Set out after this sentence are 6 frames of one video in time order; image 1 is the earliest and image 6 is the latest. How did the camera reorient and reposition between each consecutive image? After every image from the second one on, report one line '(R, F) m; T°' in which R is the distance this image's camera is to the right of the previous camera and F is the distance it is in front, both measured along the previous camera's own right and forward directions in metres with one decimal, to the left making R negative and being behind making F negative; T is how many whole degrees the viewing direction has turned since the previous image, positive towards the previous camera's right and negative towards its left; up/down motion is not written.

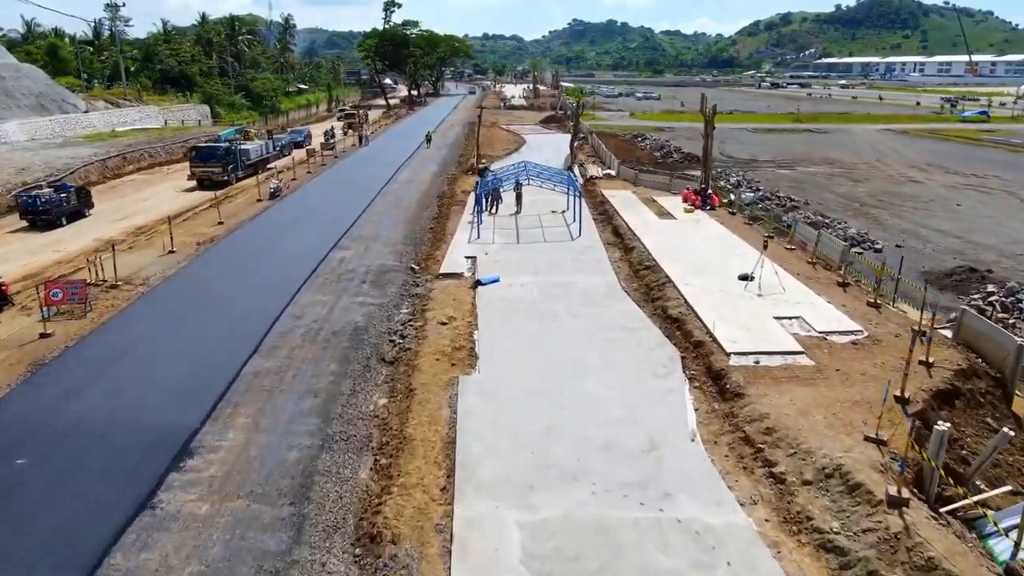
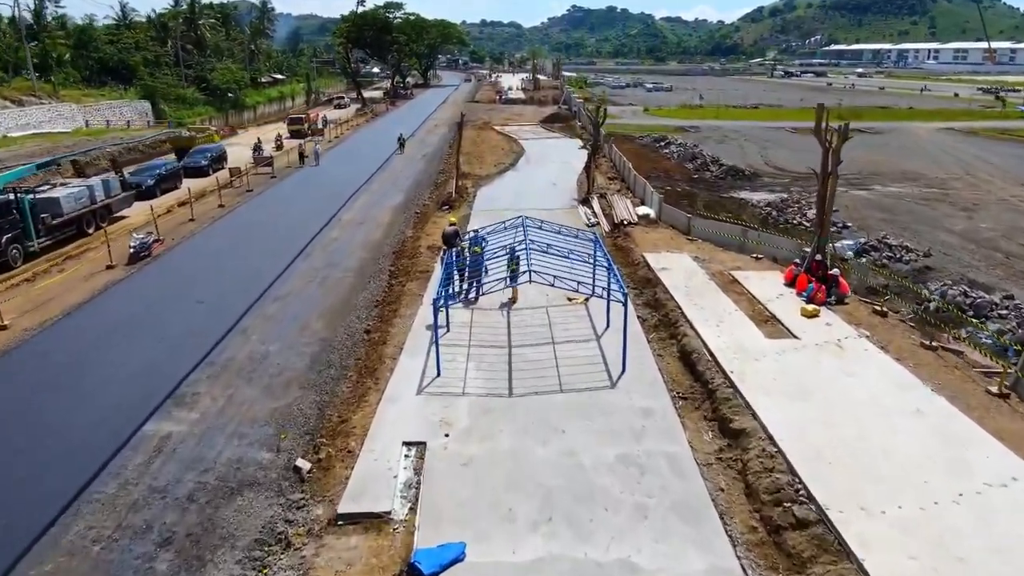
(+0.2, +10.2) m; 0°
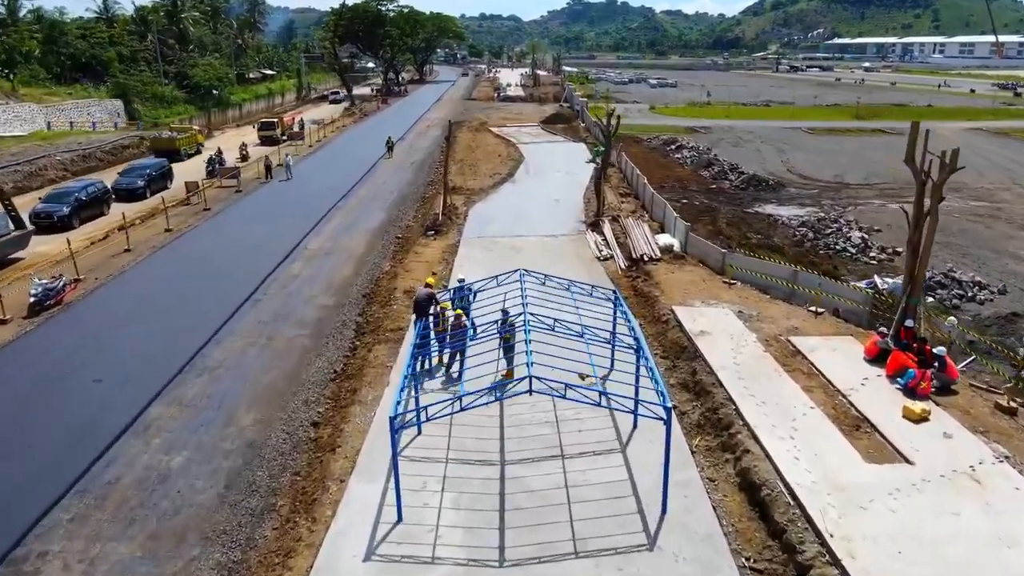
(+0.1, +3.8) m; 0°
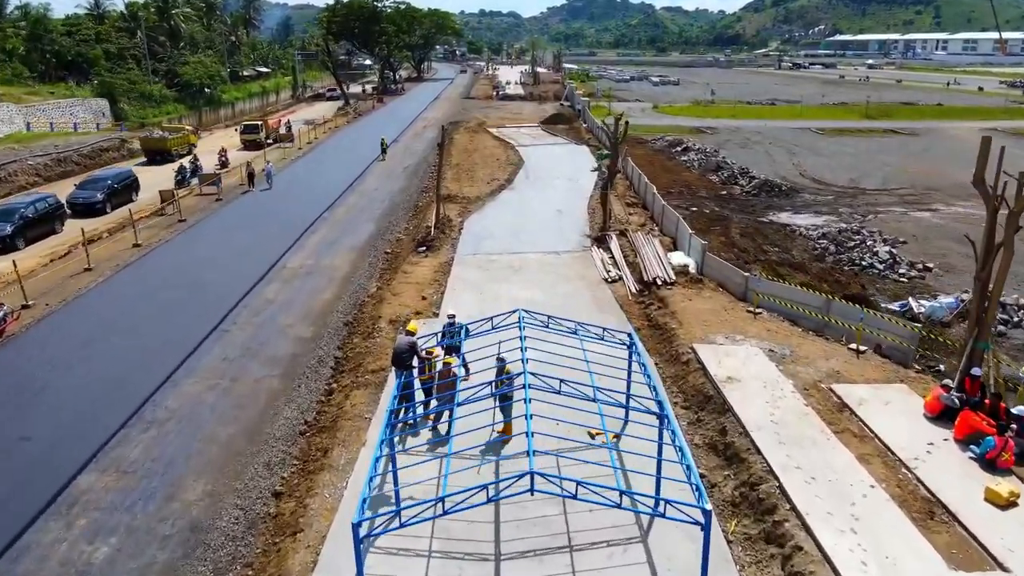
(0.0, +1.8) m; 0°
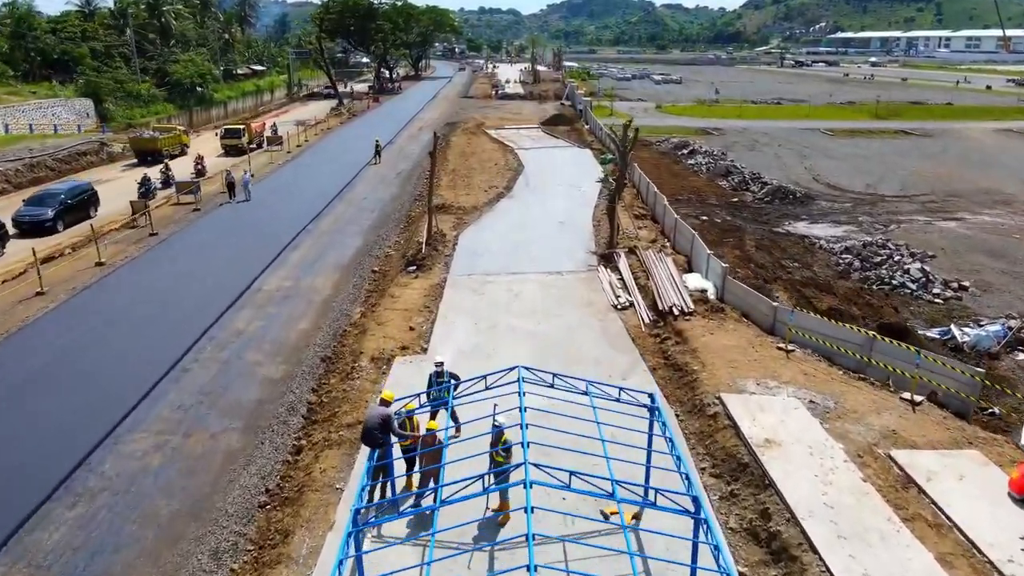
(0.0, +1.8) m; 0°
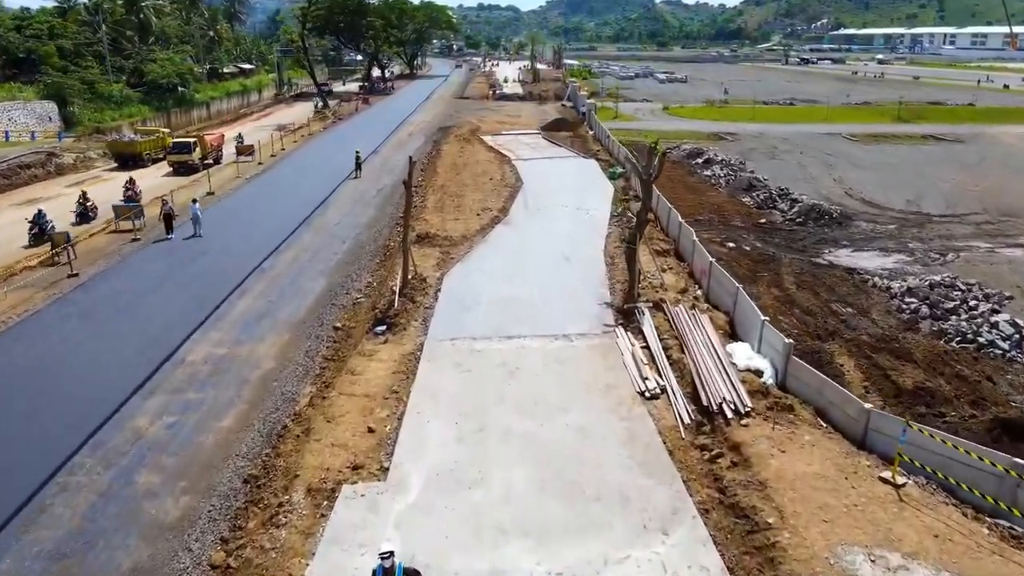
(+0.1, +3.8) m; 0°
